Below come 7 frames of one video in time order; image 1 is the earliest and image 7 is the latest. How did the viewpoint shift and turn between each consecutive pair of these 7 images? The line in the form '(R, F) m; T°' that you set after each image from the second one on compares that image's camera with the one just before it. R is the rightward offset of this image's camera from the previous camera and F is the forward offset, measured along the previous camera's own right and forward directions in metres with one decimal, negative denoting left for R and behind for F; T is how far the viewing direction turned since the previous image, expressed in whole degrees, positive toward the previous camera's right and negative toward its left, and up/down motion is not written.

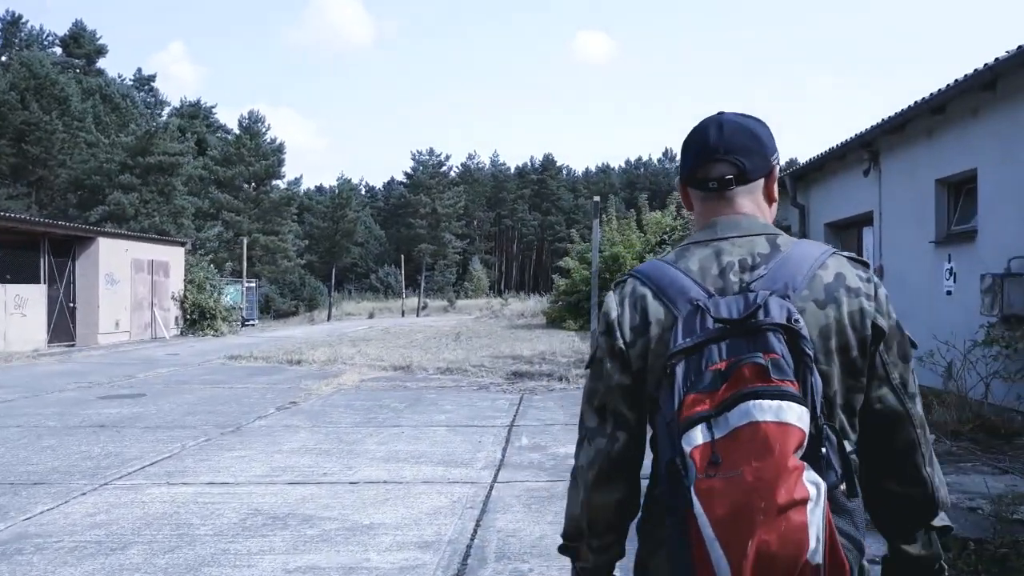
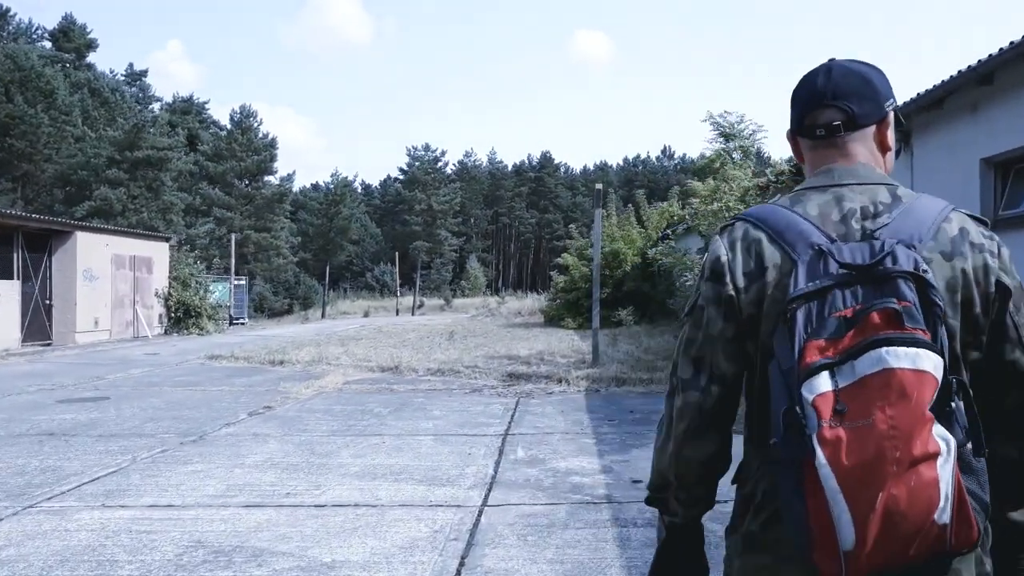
(0.0, +0.8) m; 0°
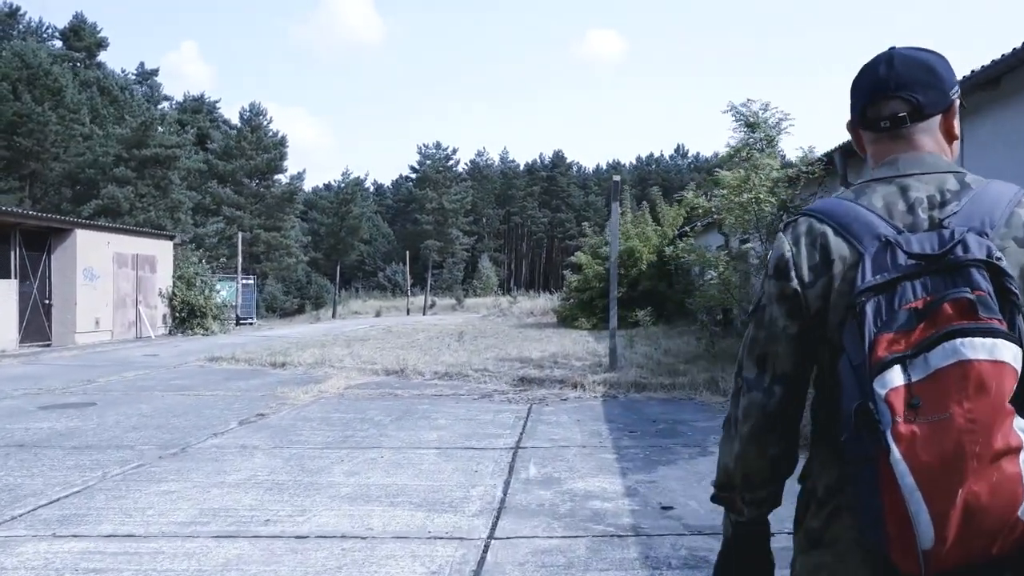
(0.0, +0.7) m; -1°
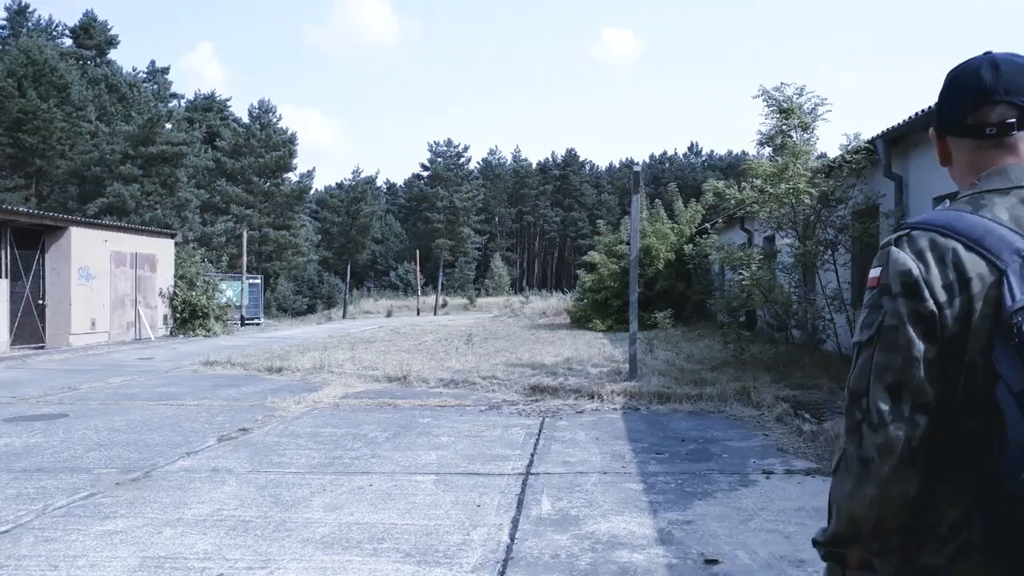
(0.0, +0.8) m; -1°
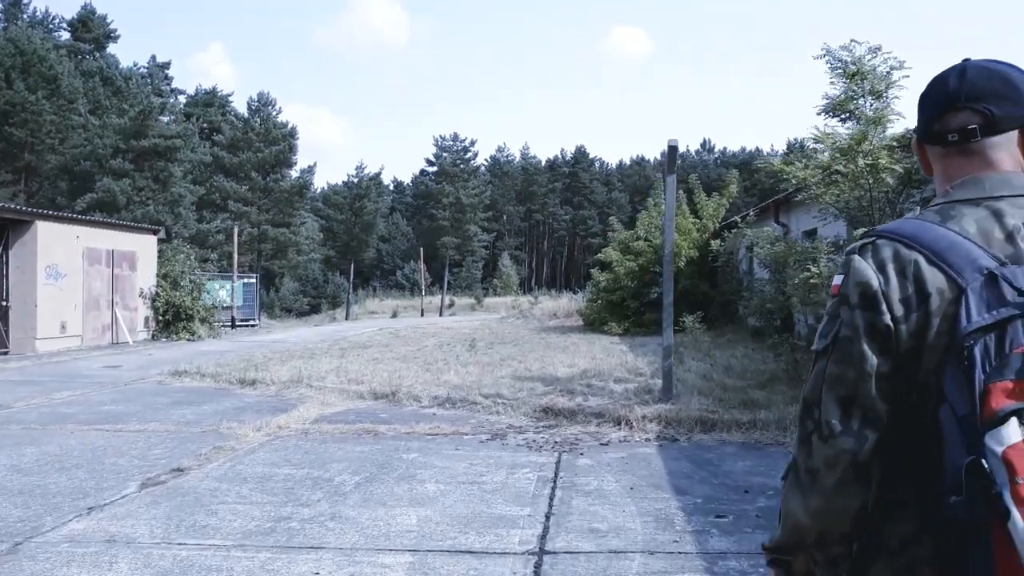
(0.0, +1.6) m; -1°
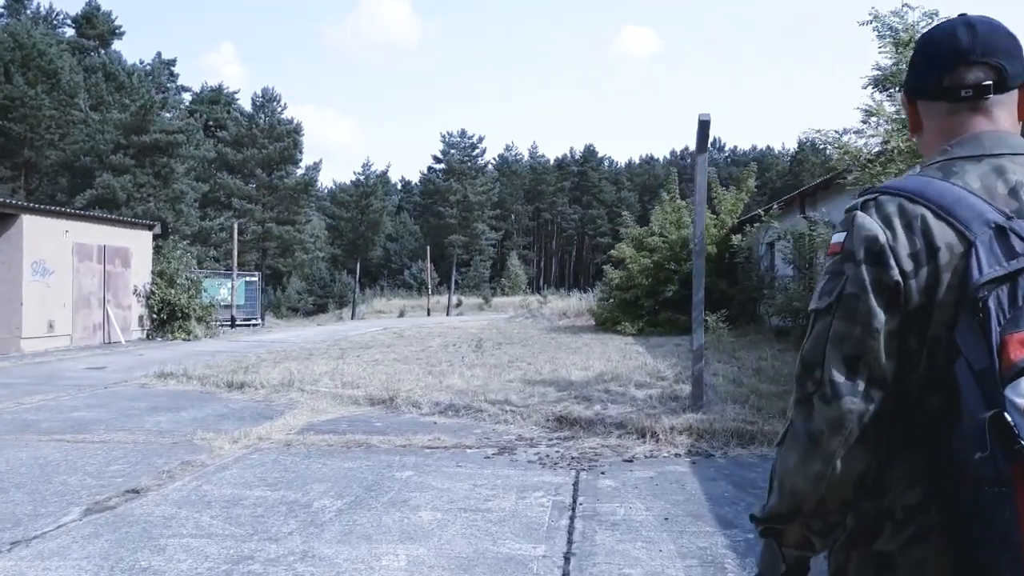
(0.0, +0.9) m; -1°
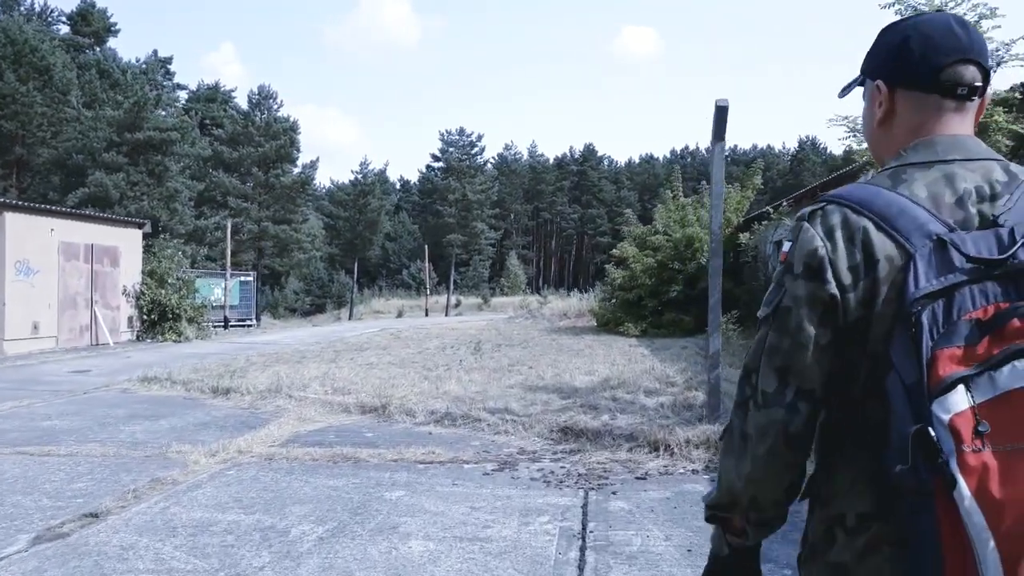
(0.0, +0.5) m; 0°
